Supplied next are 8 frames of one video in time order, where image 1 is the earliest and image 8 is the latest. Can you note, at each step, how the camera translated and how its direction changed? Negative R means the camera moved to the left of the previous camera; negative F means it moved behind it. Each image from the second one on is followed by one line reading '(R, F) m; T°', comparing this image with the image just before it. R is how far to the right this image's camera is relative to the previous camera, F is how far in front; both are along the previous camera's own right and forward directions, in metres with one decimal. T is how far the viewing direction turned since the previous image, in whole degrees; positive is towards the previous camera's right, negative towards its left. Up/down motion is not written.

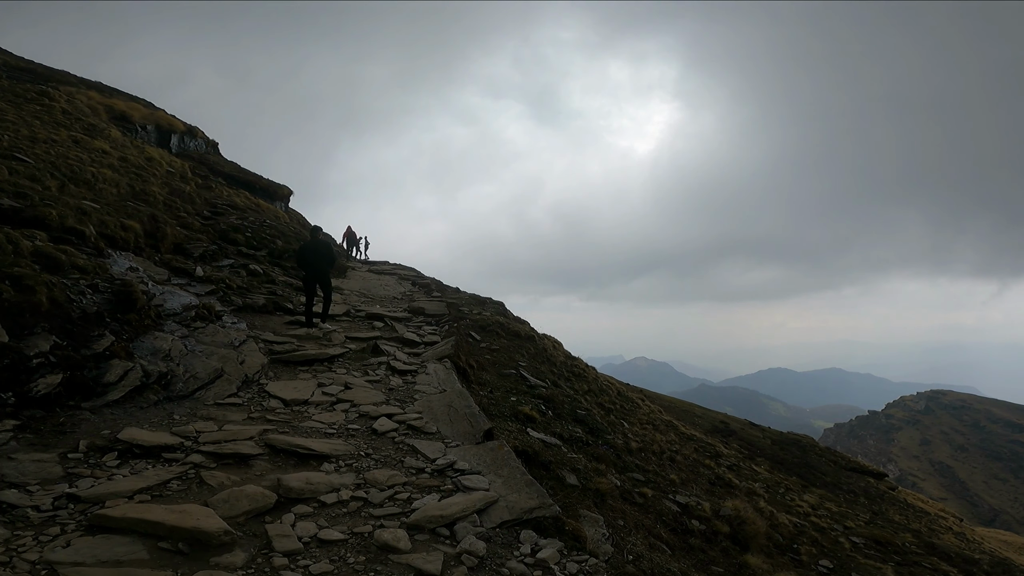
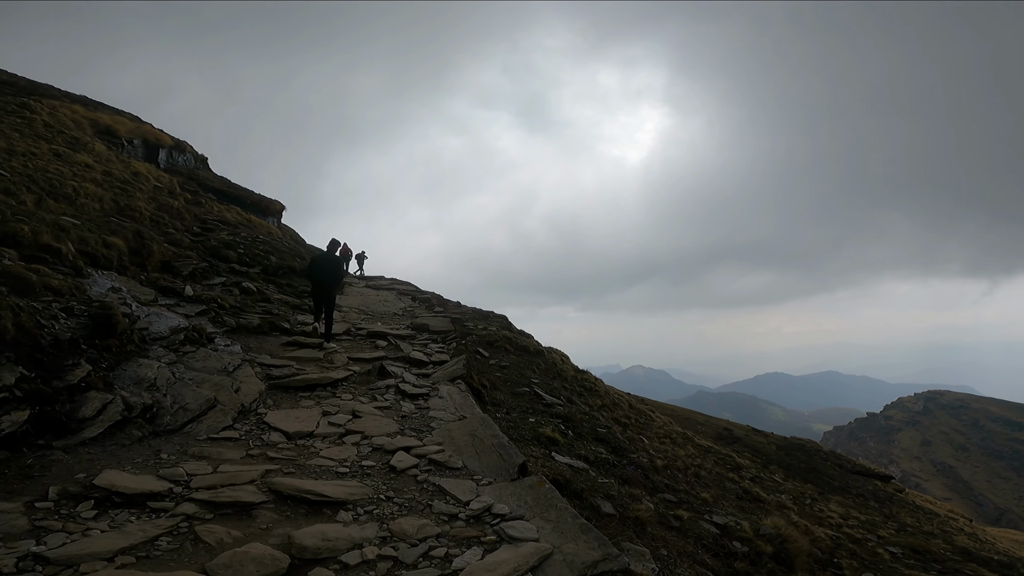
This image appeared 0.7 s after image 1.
(-0.7, +0.9) m; +1°
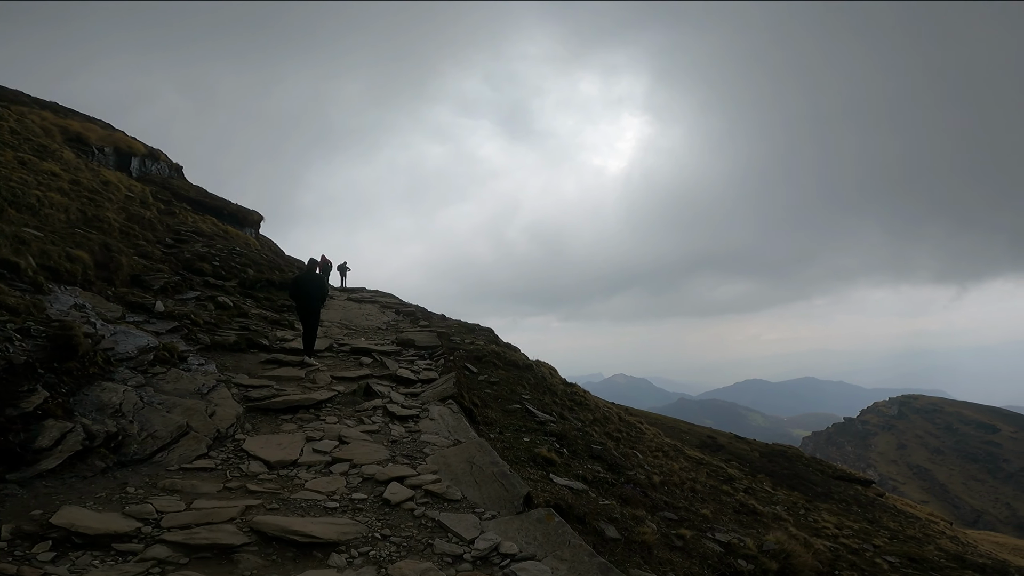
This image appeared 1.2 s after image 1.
(-0.3, +0.5) m; +2°
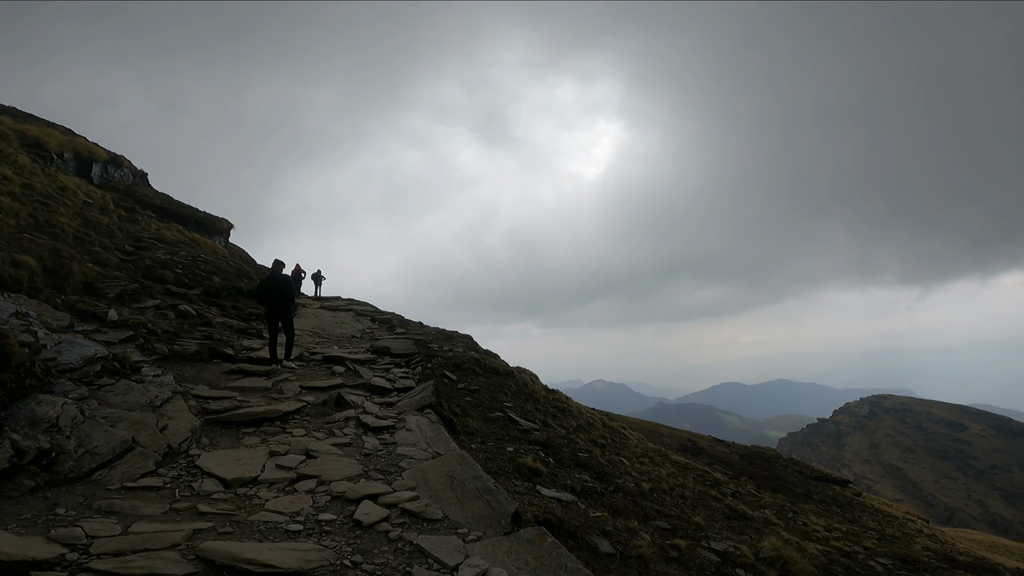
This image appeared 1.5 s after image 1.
(-0.1, +0.7) m; +3°
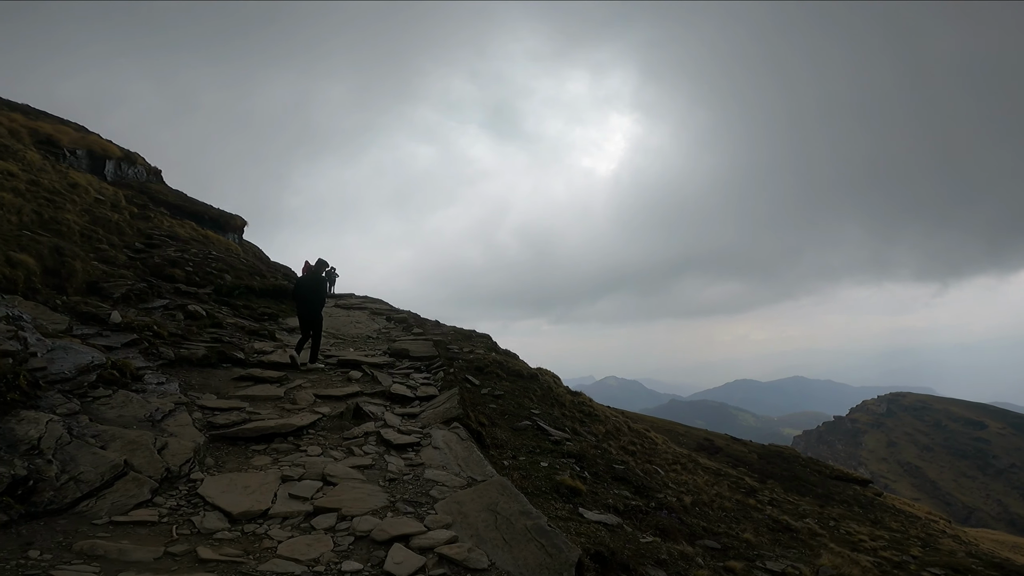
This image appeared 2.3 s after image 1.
(-0.7, +1.2) m; -1°
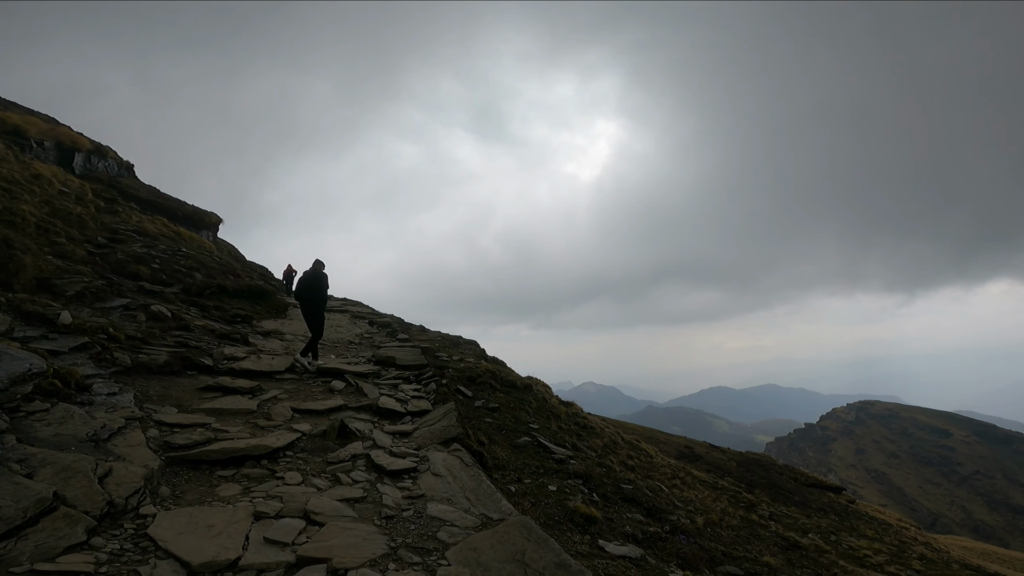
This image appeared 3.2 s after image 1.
(-0.7, +1.1) m; +3°
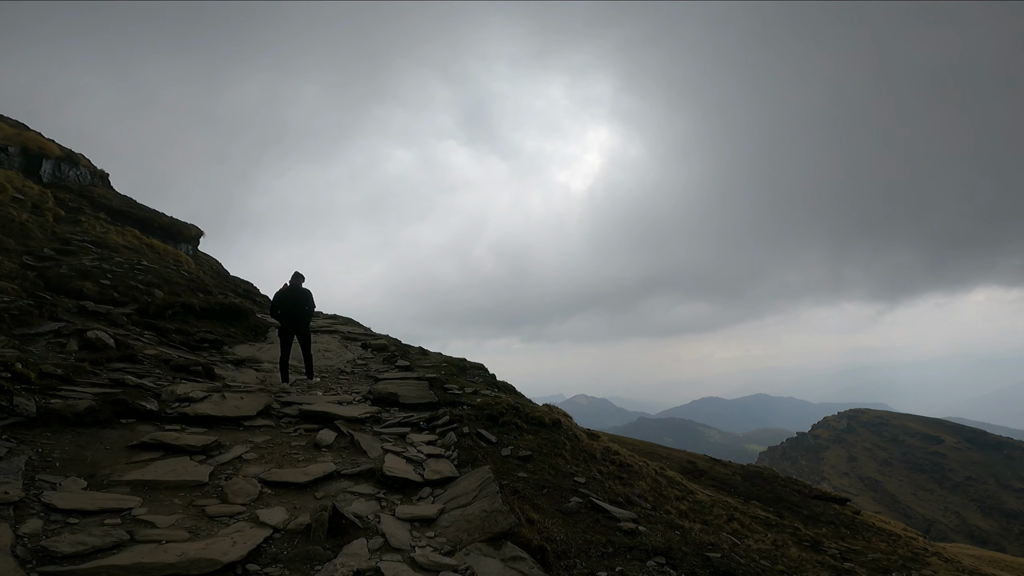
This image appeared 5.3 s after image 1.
(-1.4, +3.1) m; +2°
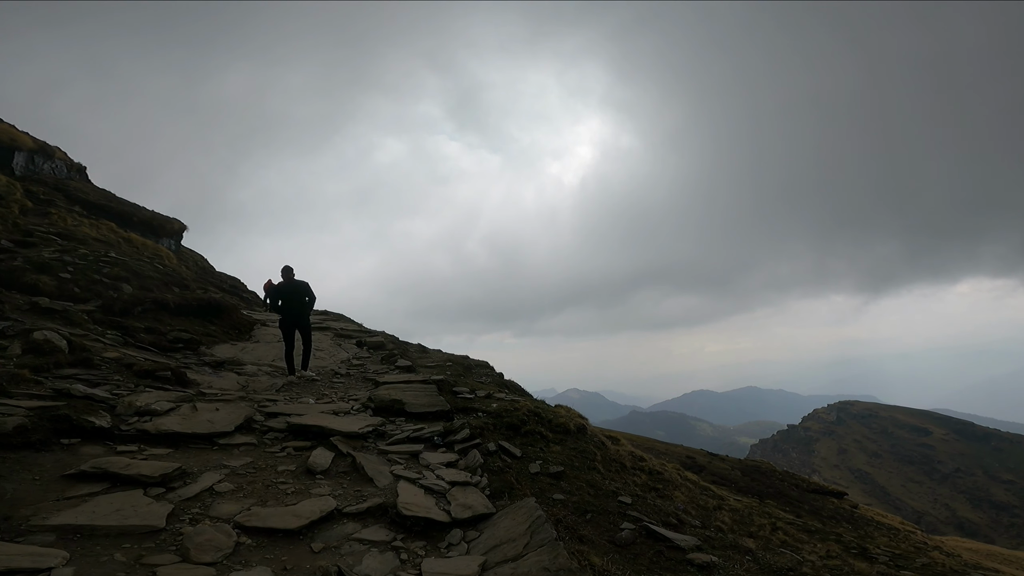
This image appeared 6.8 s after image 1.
(-1.0, +1.9) m; +1°
